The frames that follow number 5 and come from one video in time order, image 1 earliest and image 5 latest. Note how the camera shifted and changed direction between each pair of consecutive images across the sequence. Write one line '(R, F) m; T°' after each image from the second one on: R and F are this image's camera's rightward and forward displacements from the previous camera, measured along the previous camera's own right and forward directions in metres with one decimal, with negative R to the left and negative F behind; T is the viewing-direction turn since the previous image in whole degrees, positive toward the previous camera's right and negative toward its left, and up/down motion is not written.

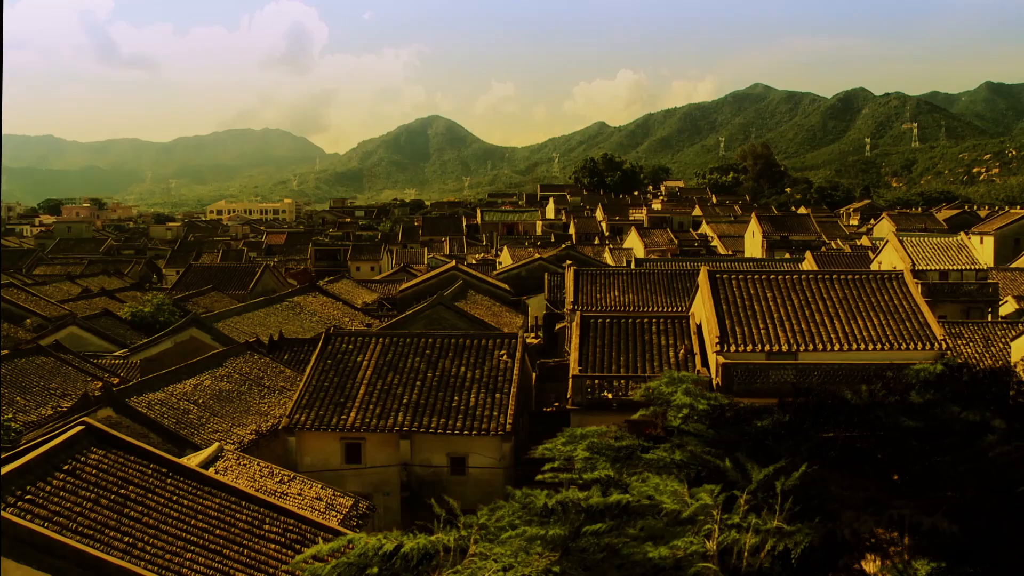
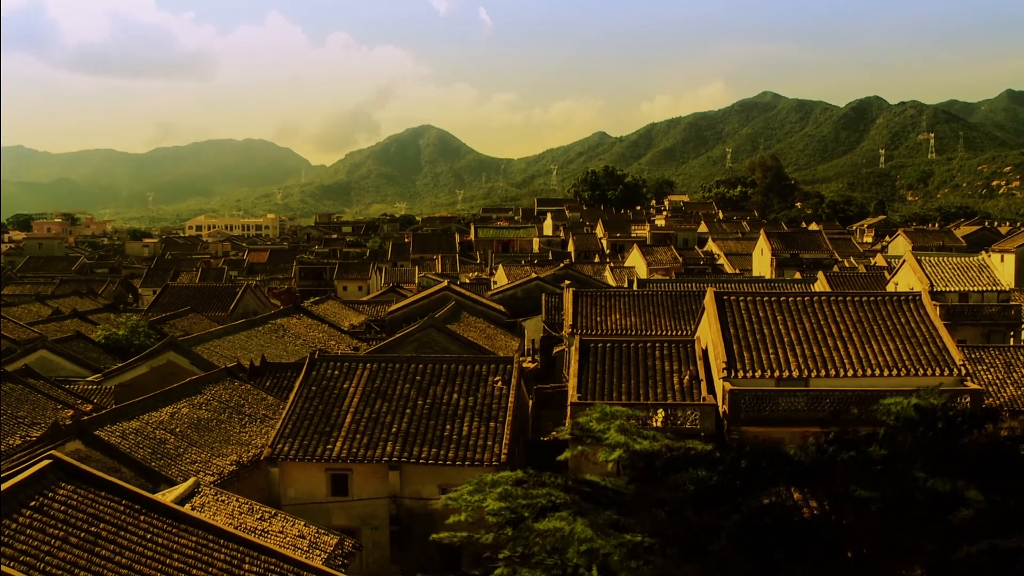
(0.0, +0.8) m; 0°
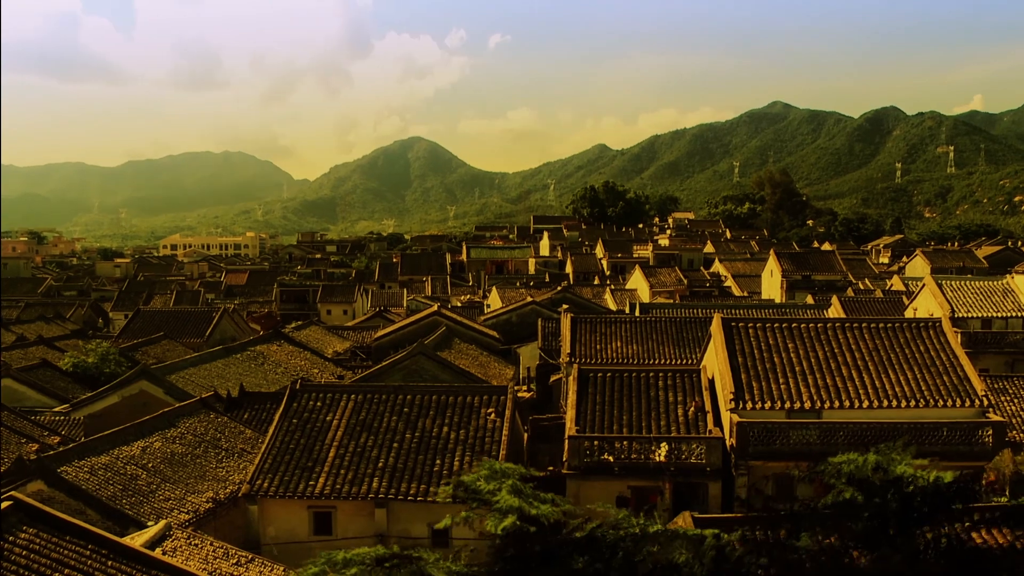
(0.0, +0.9) m; 0°
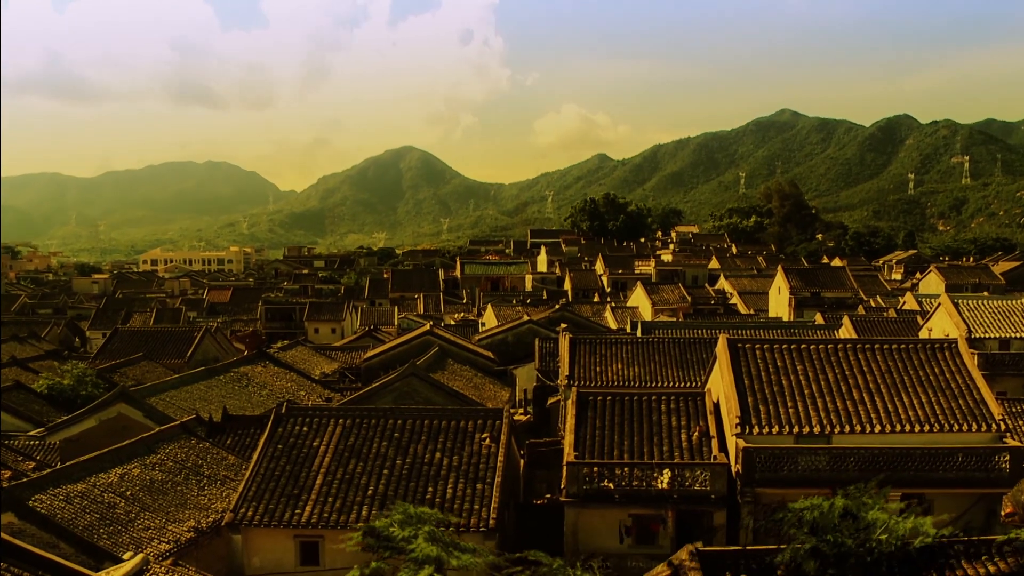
(0.0, +0.6) m; 0°
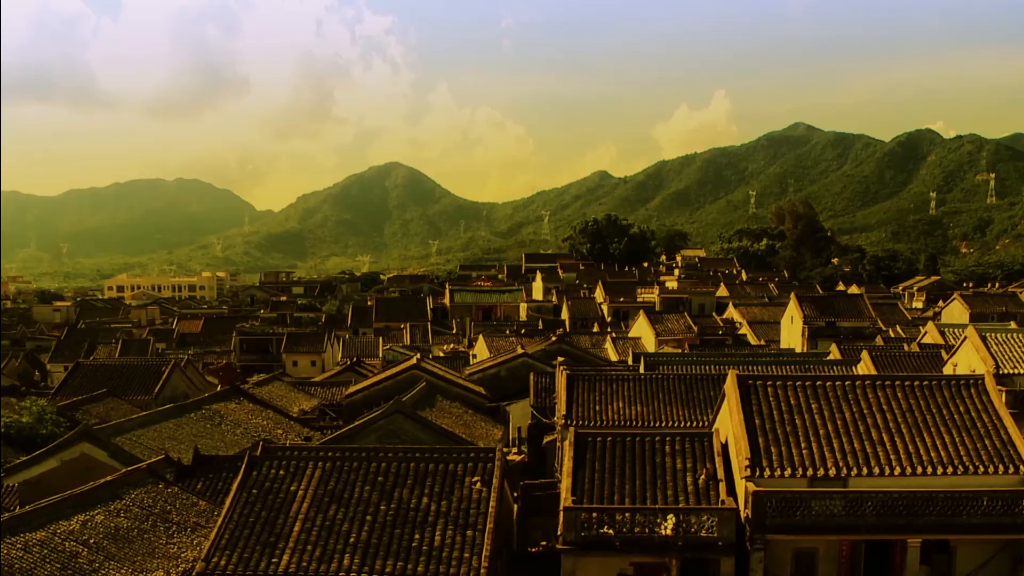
(0.0, +0.9) m; +1°
